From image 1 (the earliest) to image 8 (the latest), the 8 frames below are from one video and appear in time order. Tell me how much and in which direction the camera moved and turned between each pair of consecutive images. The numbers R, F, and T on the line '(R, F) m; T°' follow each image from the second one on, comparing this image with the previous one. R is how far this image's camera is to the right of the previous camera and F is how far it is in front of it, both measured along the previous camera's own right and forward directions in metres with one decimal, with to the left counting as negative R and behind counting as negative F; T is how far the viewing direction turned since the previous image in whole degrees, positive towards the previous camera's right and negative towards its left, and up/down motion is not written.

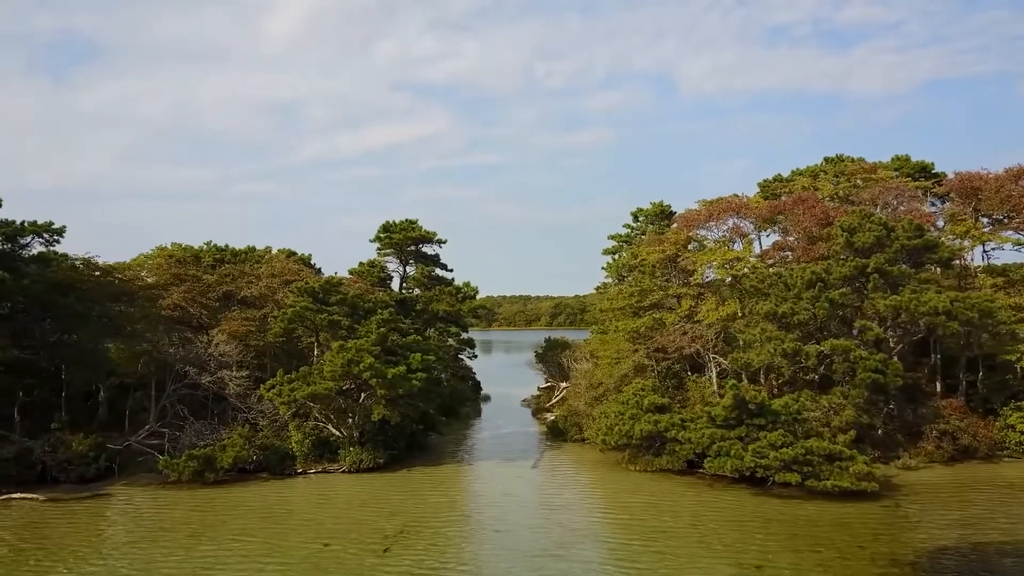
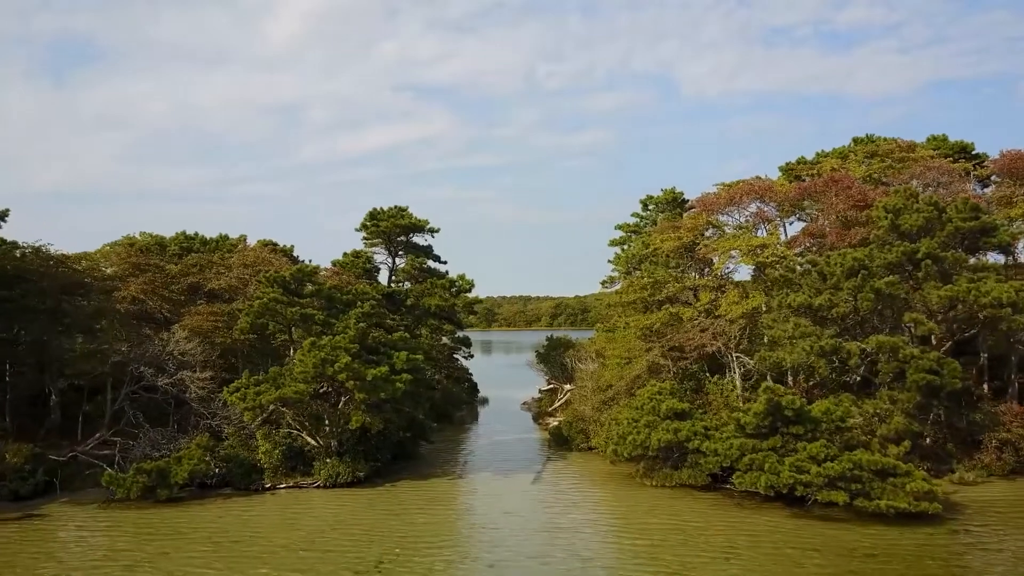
(+0.1, +2.6) m; 0°
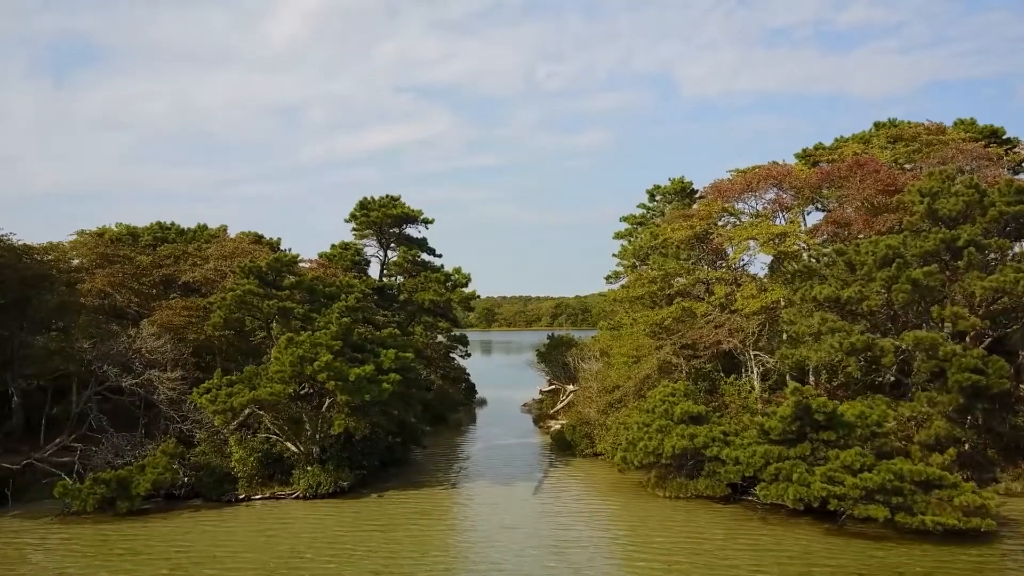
(0.0, +1.7) m; 0°
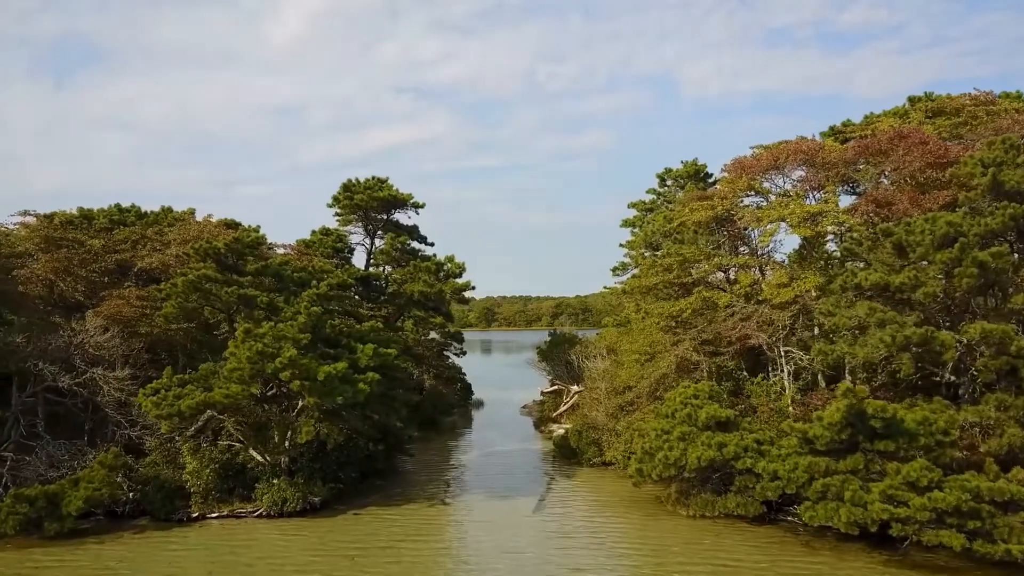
(+0.1, +2.3) m; 0°
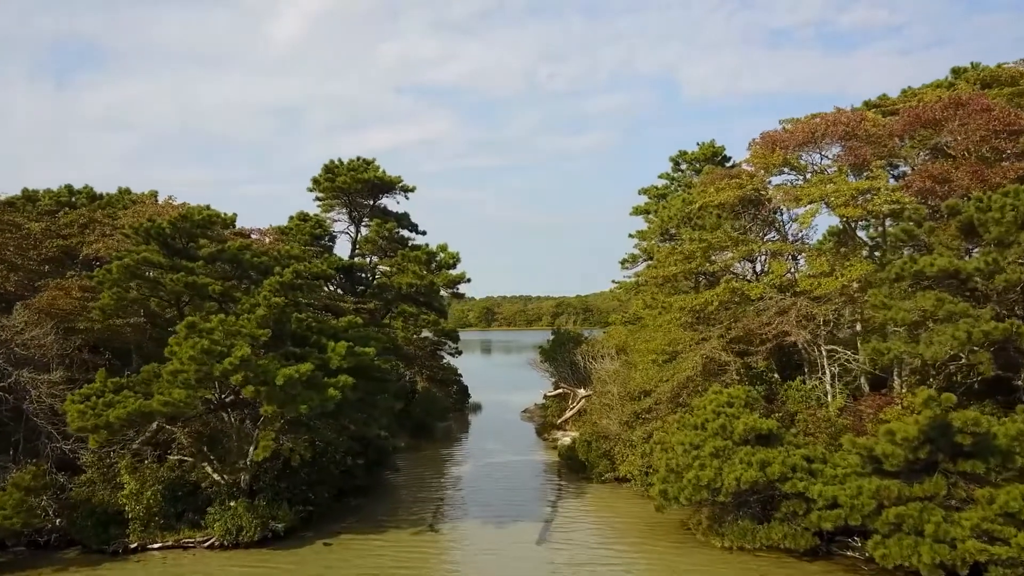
(0.0, +2.3) m; 0°
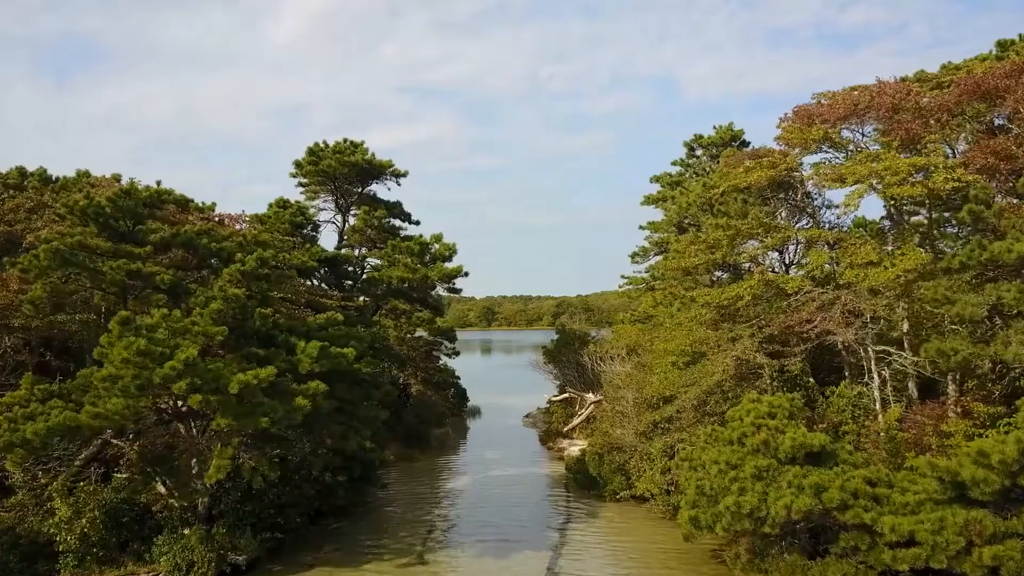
(0.0, +1.9) m; 0°
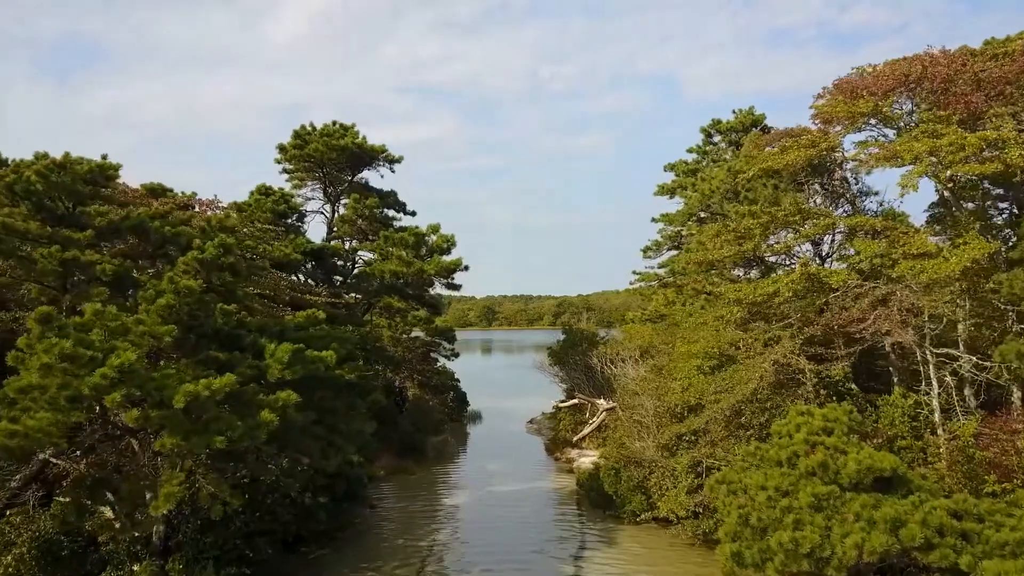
(-0.1, +1.7) m; 0°
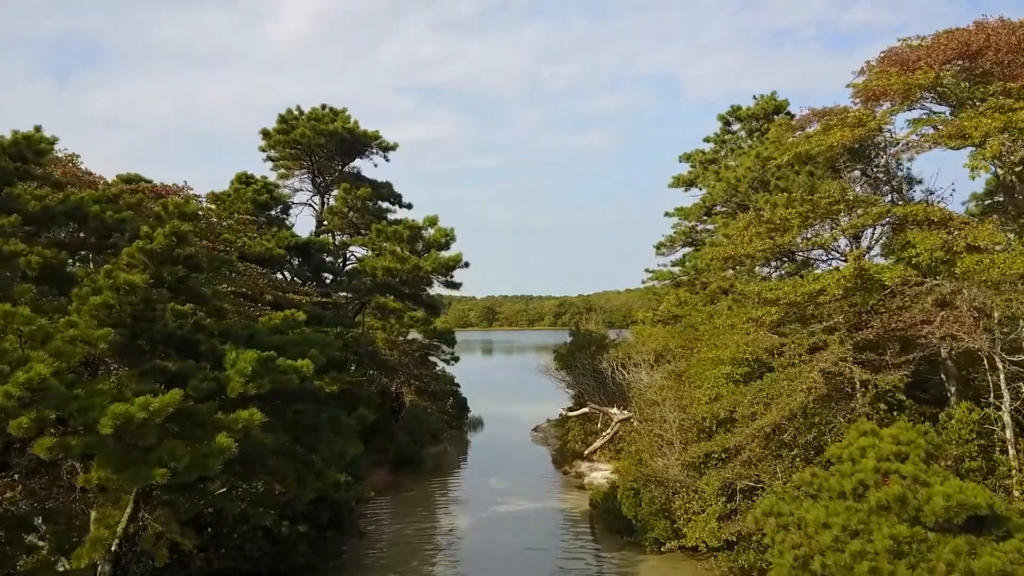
(-0.1, +1.5) m; 0°
